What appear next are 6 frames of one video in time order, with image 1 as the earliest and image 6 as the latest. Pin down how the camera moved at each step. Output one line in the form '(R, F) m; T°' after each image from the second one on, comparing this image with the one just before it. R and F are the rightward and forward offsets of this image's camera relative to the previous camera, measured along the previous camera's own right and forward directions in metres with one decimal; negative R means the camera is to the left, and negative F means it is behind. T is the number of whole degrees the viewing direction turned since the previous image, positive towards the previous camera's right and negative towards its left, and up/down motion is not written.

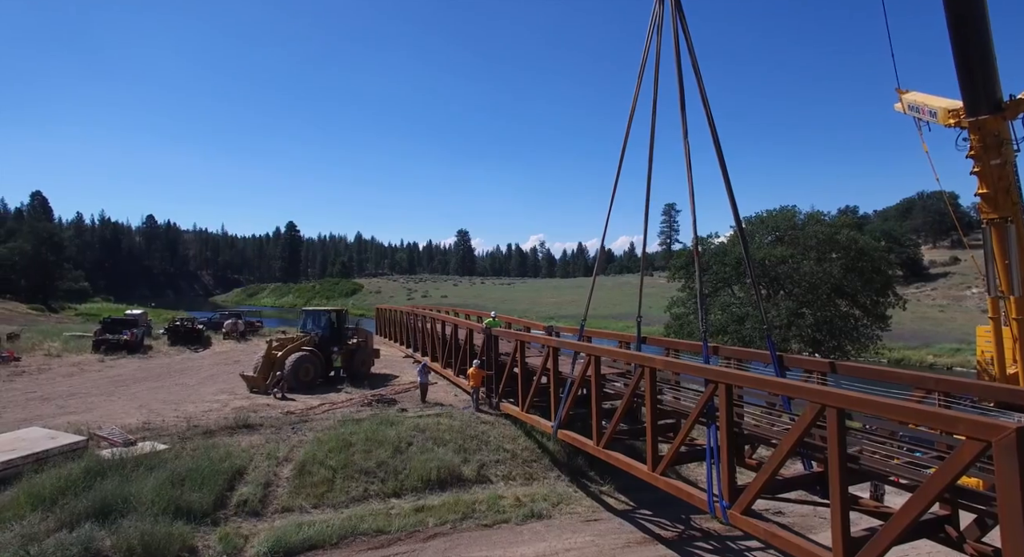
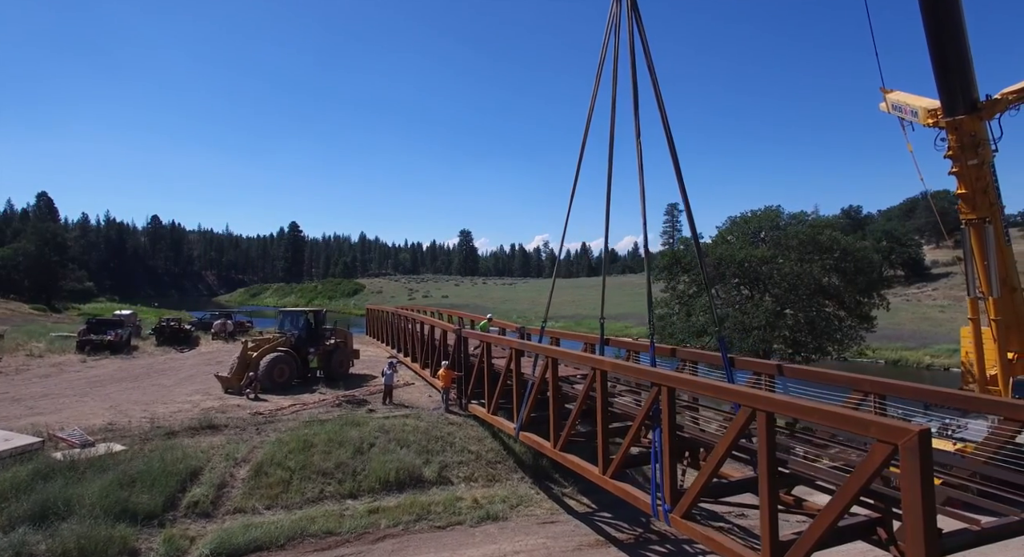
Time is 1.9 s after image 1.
(+0.7, 0.0) m; 0°
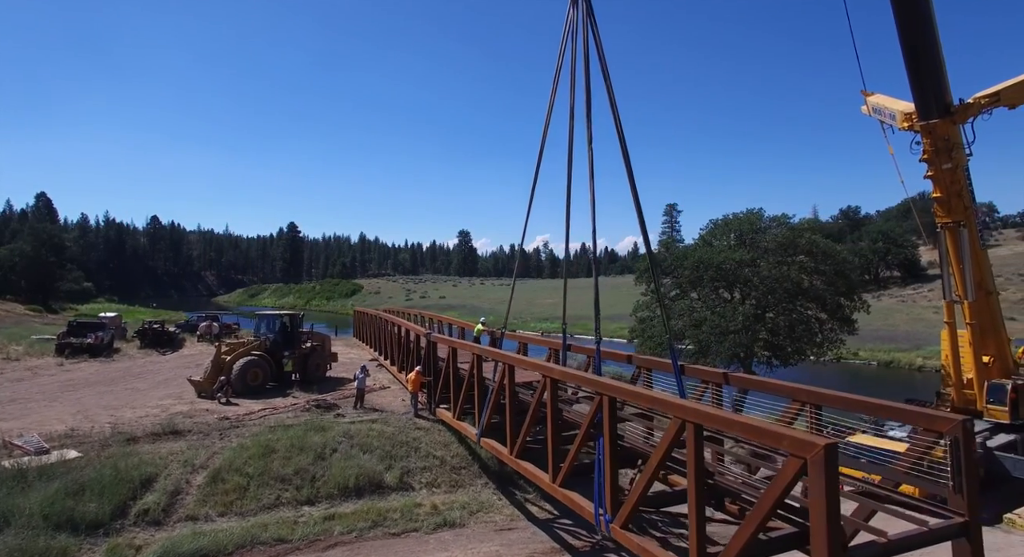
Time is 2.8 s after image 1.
(+0.6, 0.0) m; 0°
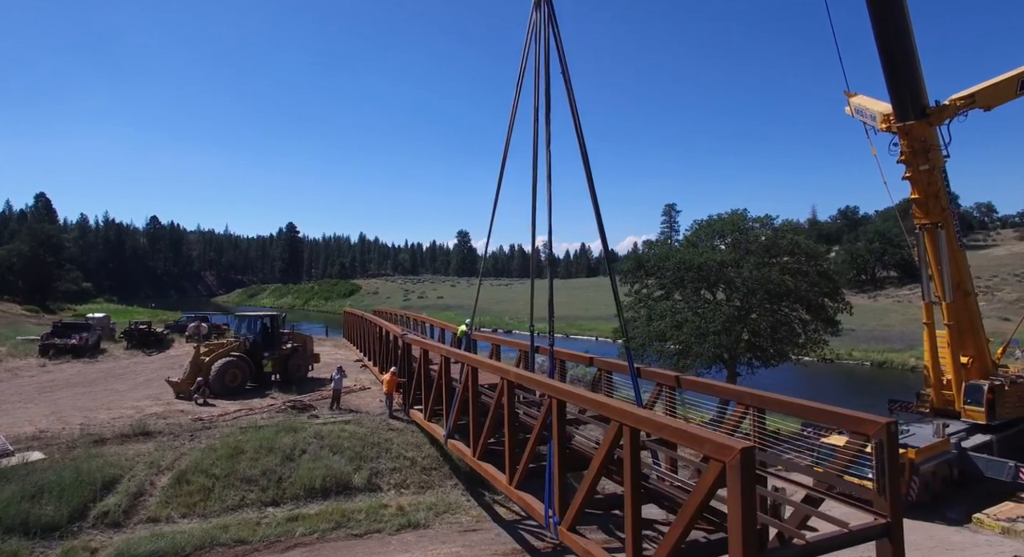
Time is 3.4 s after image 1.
(+0.5, 0.0) m; 0°
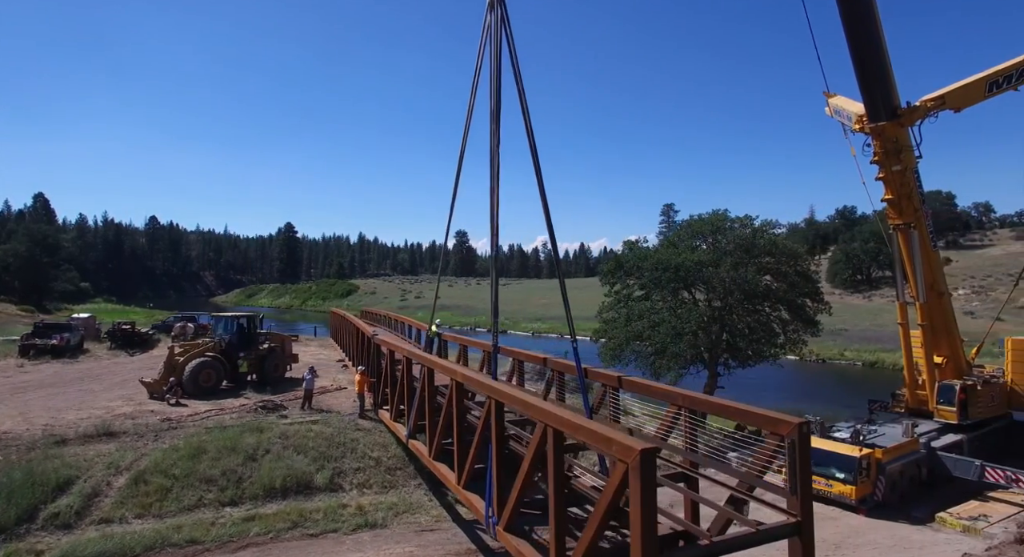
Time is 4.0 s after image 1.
(+0.6, 0.0) m; 0°
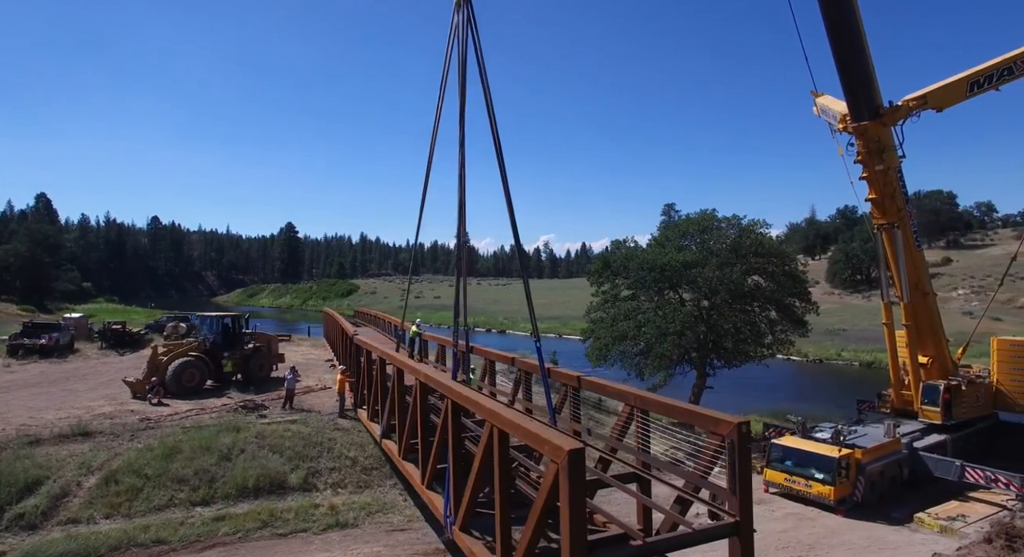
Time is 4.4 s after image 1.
(+0.4, 0.0) m; 0°
